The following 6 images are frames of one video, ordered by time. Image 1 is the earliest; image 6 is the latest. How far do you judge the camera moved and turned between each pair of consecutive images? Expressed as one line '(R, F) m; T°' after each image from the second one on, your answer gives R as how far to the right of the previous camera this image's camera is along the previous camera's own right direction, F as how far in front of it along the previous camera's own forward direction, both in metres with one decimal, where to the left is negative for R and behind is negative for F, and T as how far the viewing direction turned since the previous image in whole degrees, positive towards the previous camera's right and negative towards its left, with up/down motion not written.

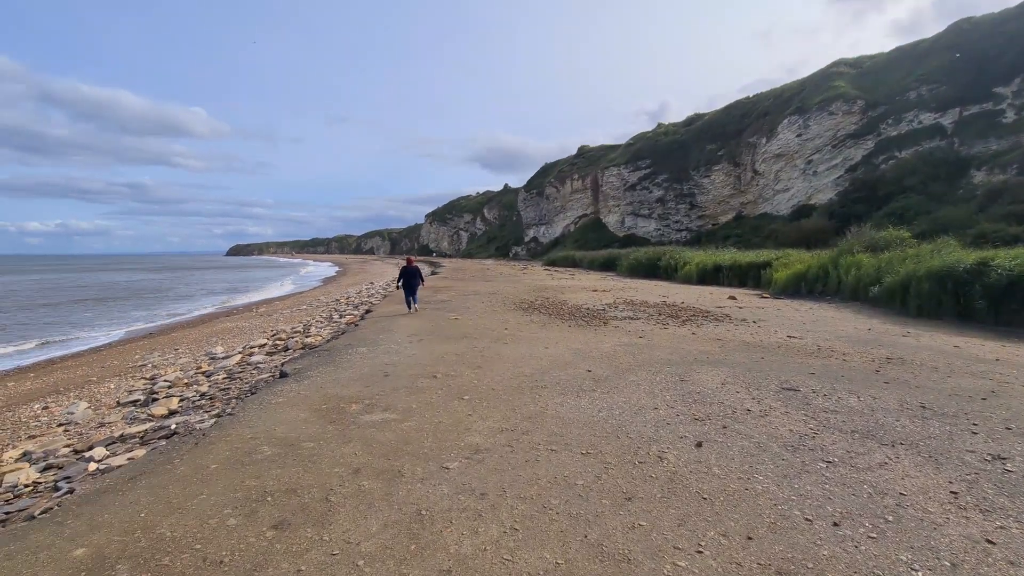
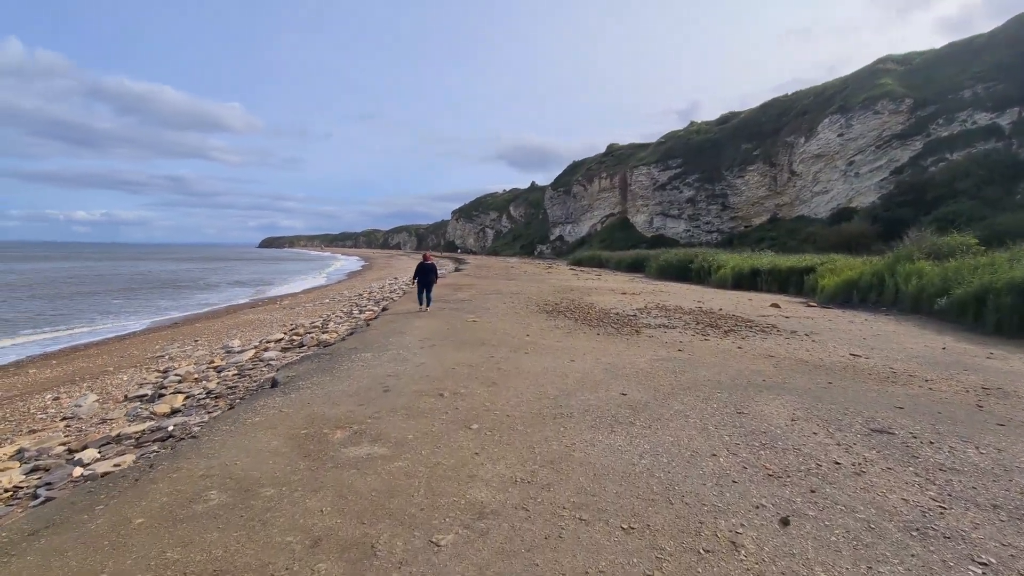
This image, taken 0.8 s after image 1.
(0.0, +1.0) m; -3°
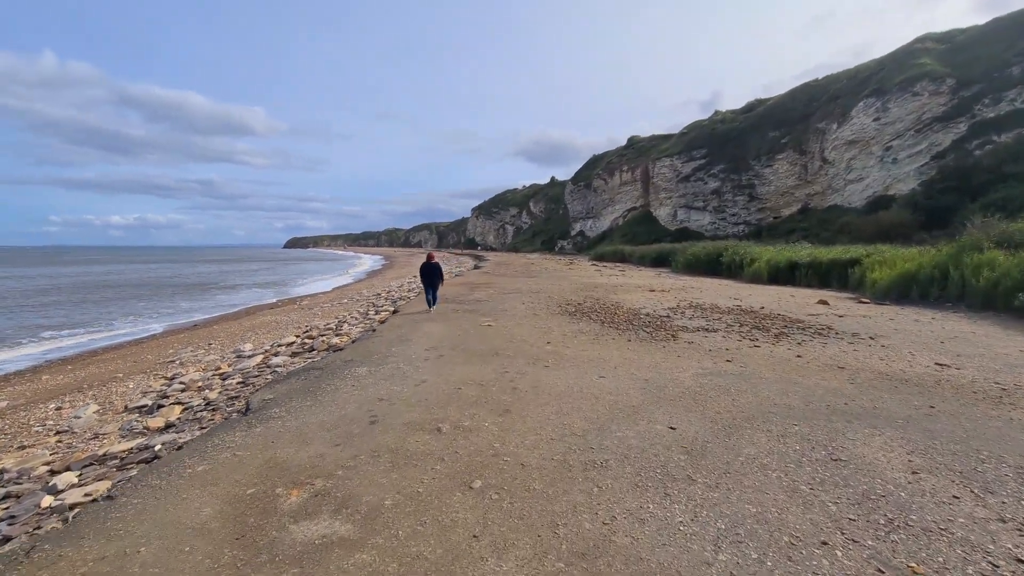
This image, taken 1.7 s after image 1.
(+0.1, +1.1) m; -2°
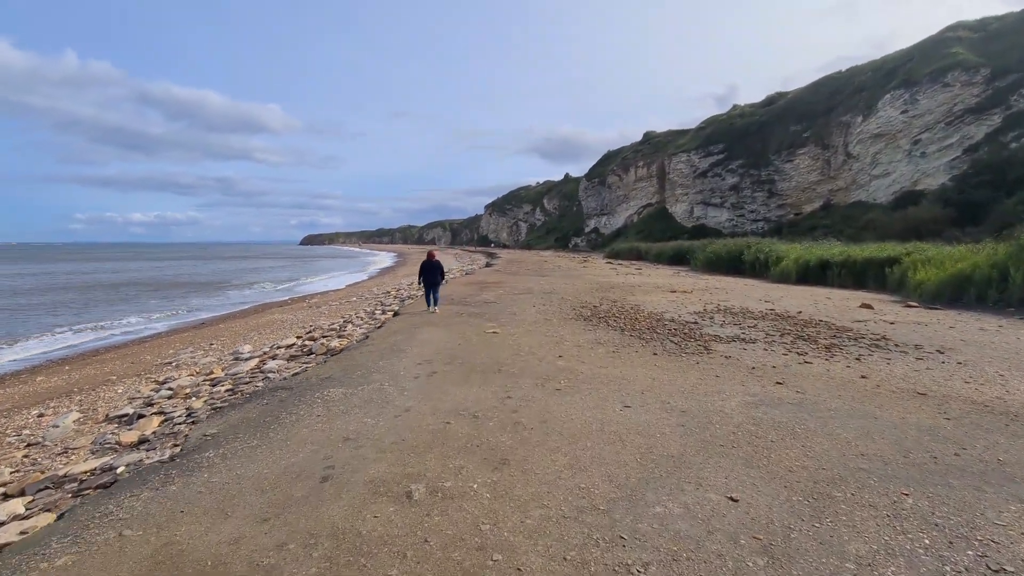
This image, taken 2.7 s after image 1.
(+0.1, +1.2) m; -2°
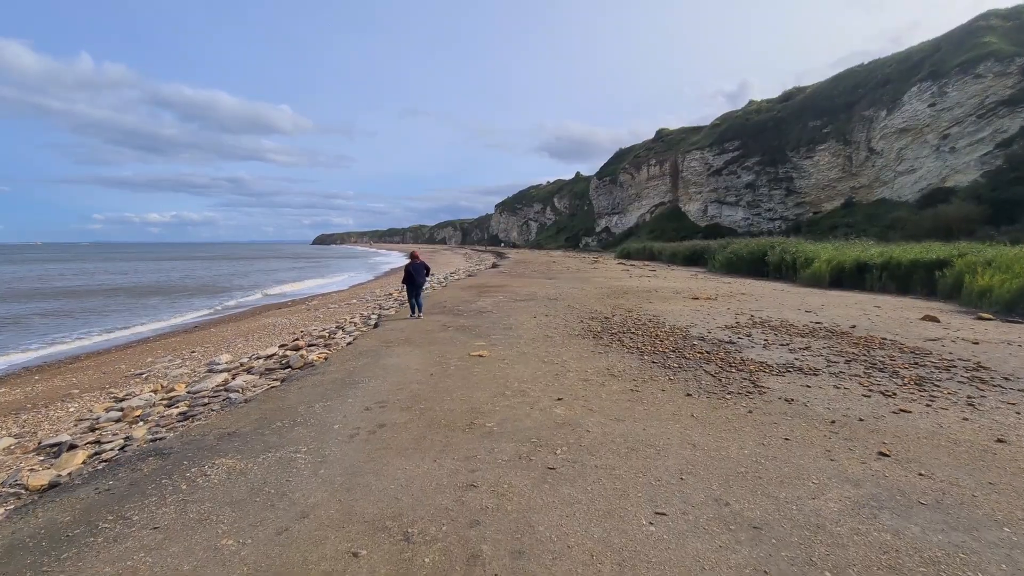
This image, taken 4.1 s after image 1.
(+0.3, +1.9) m; -1°
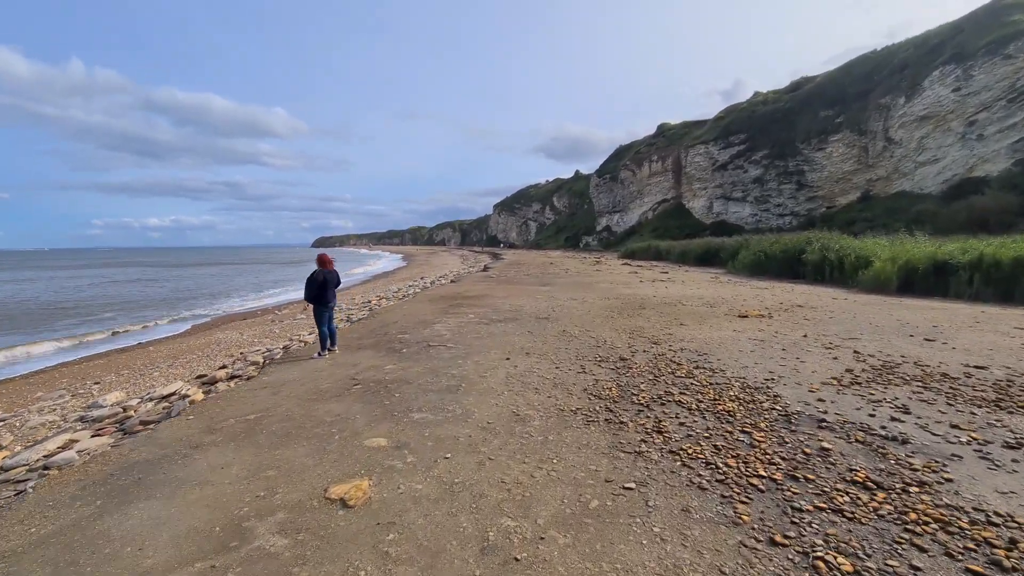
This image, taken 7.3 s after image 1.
(+0.6, +4.3) m; 0°
